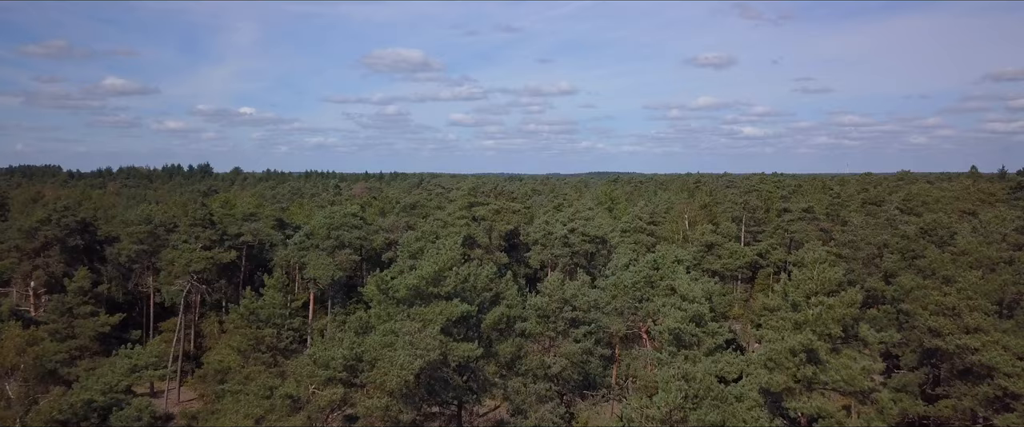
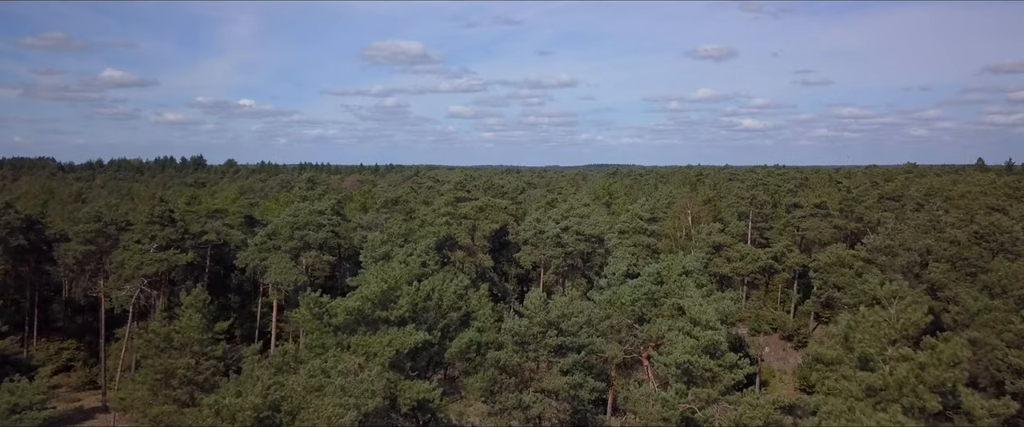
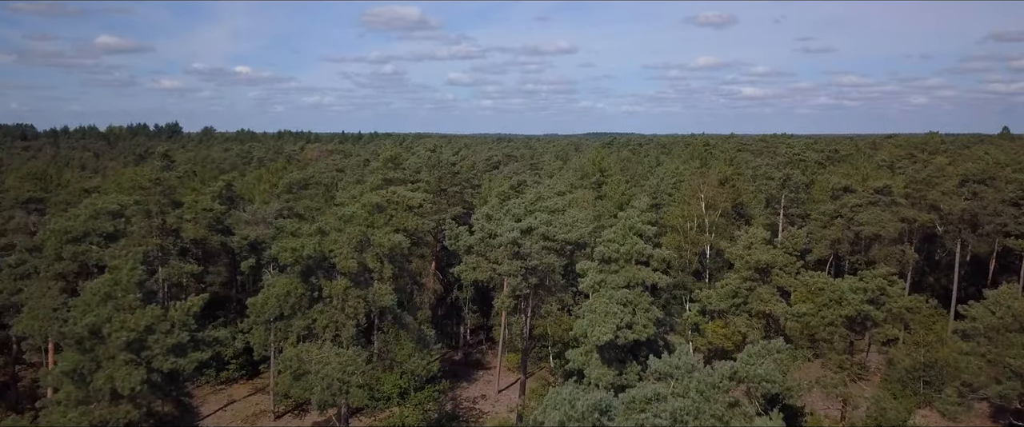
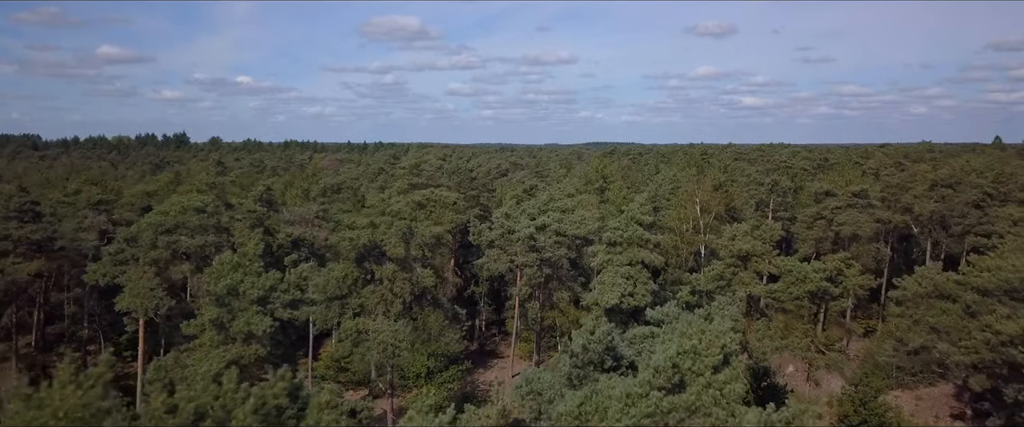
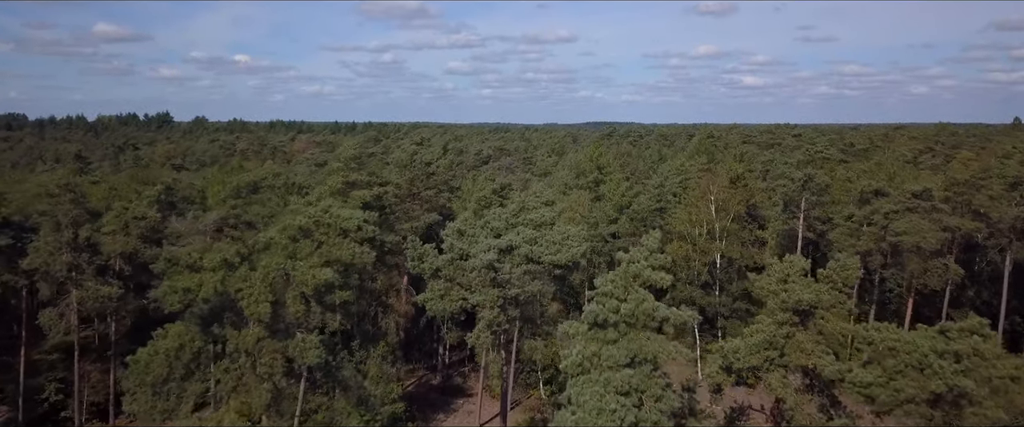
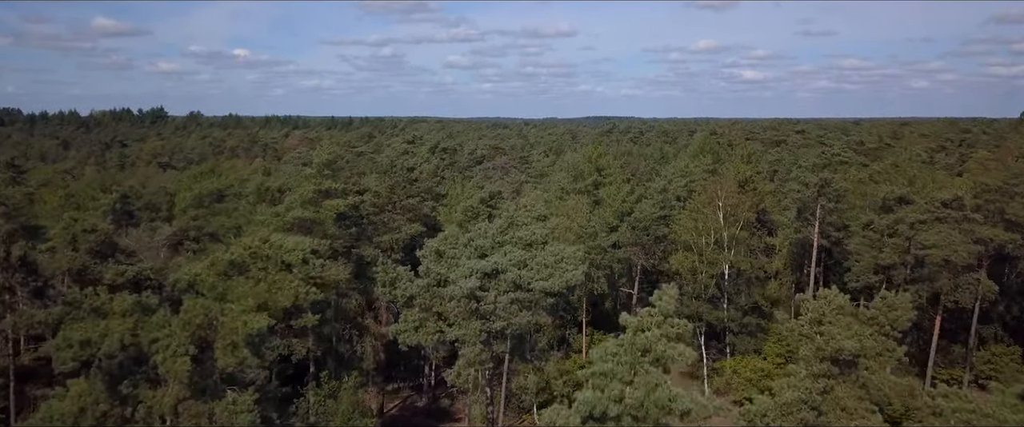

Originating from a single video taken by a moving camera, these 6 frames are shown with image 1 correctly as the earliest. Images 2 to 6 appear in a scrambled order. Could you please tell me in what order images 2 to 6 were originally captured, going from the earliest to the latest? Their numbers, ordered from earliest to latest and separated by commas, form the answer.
2, 4, 3, 5, 6
